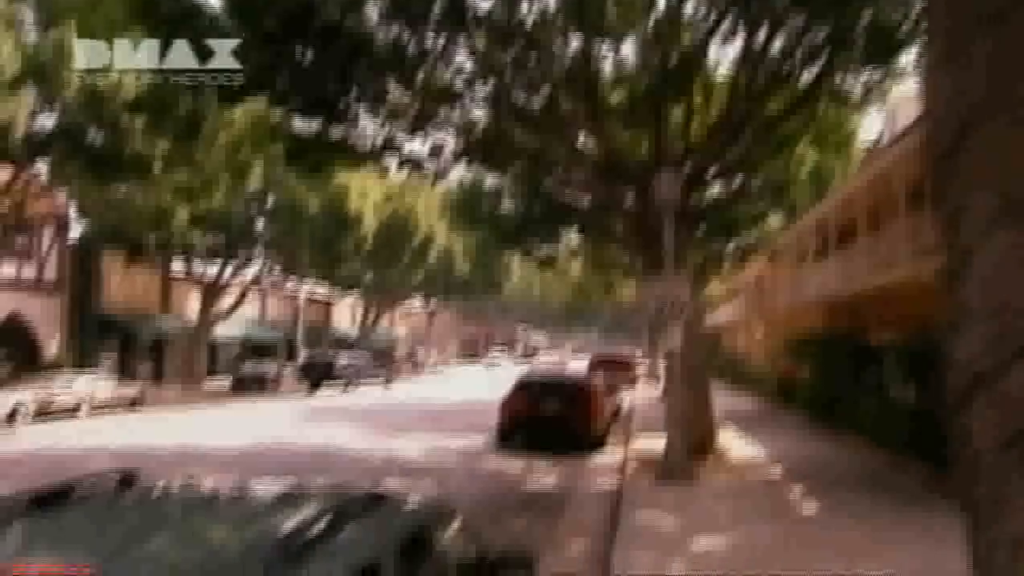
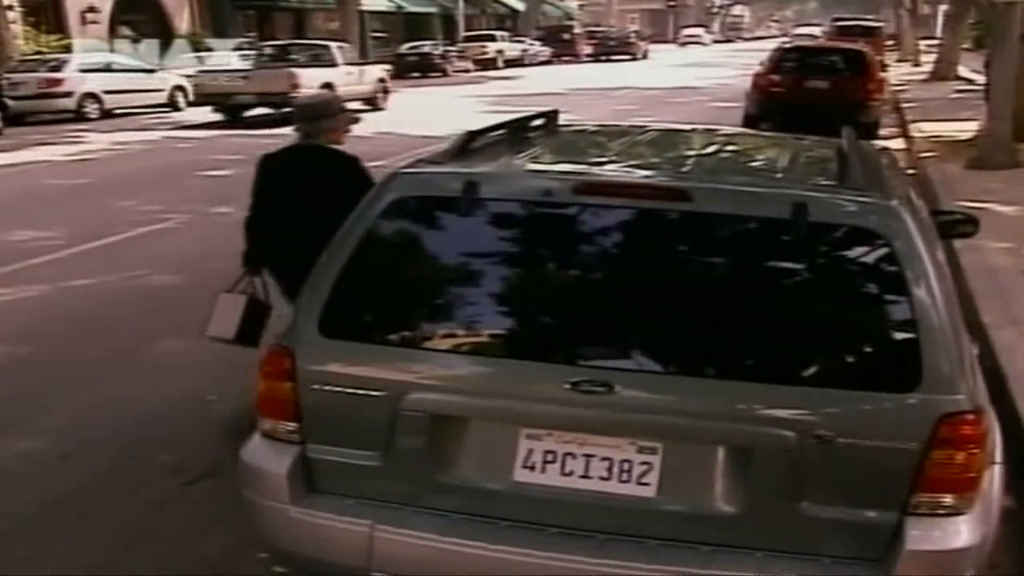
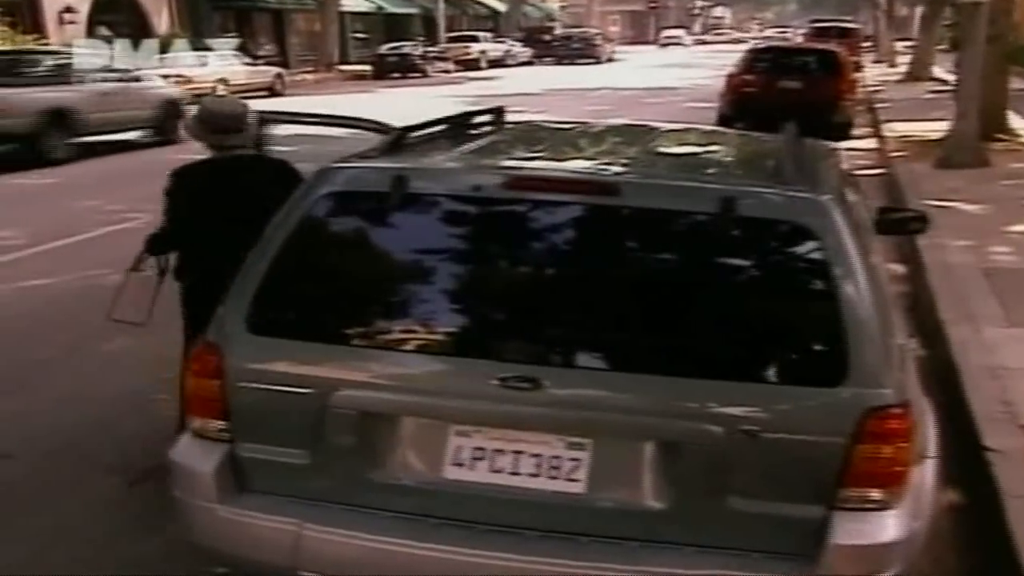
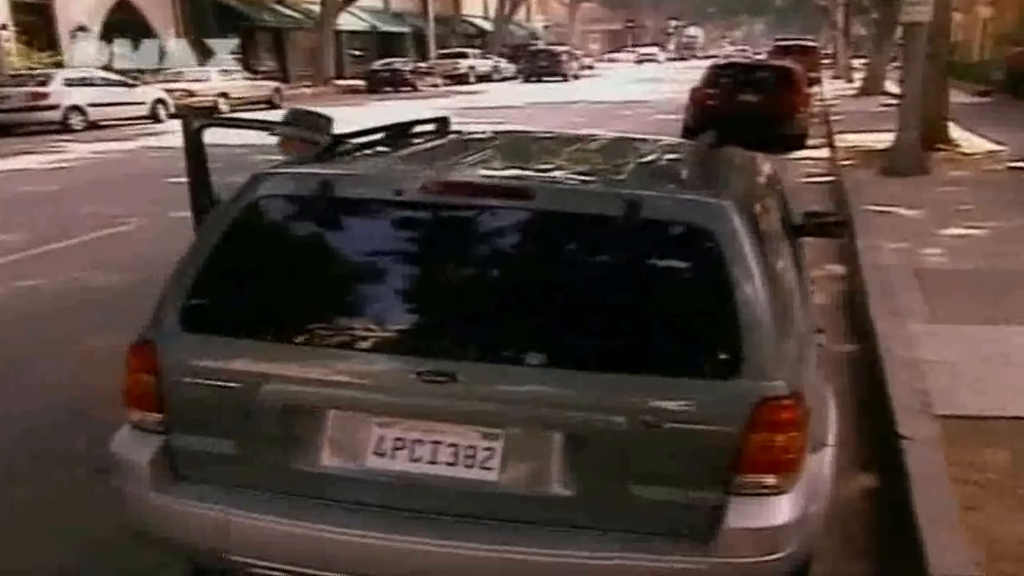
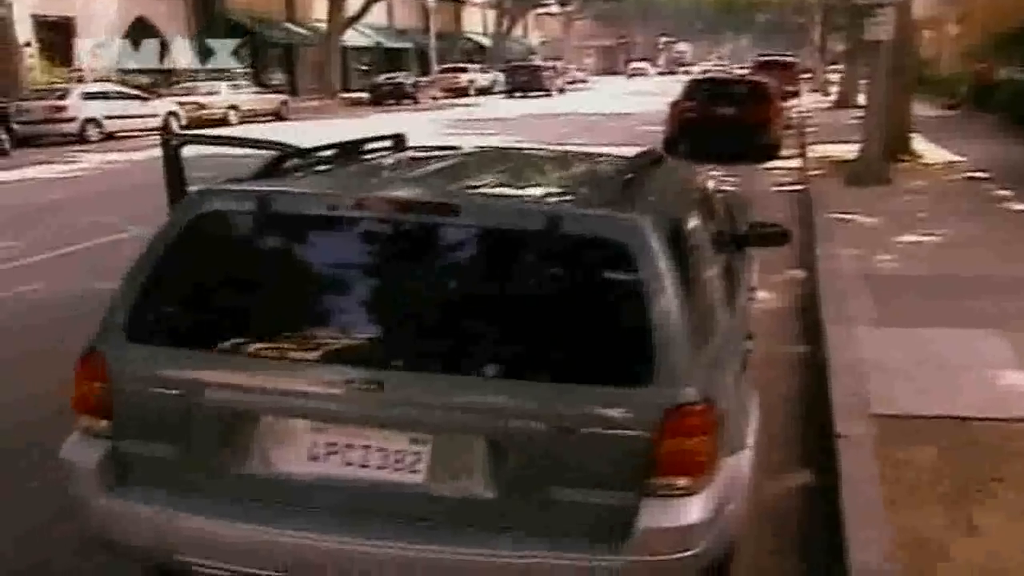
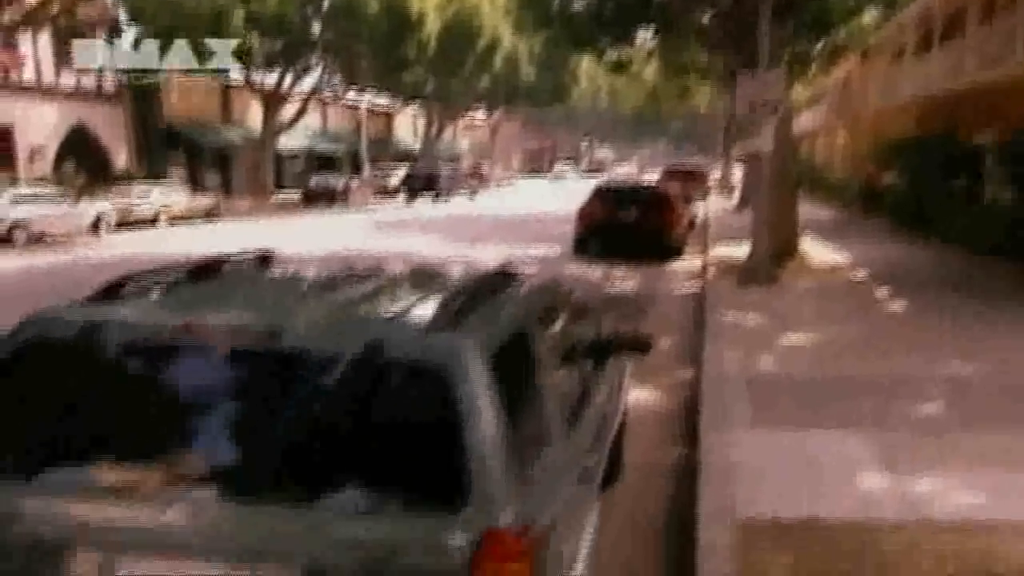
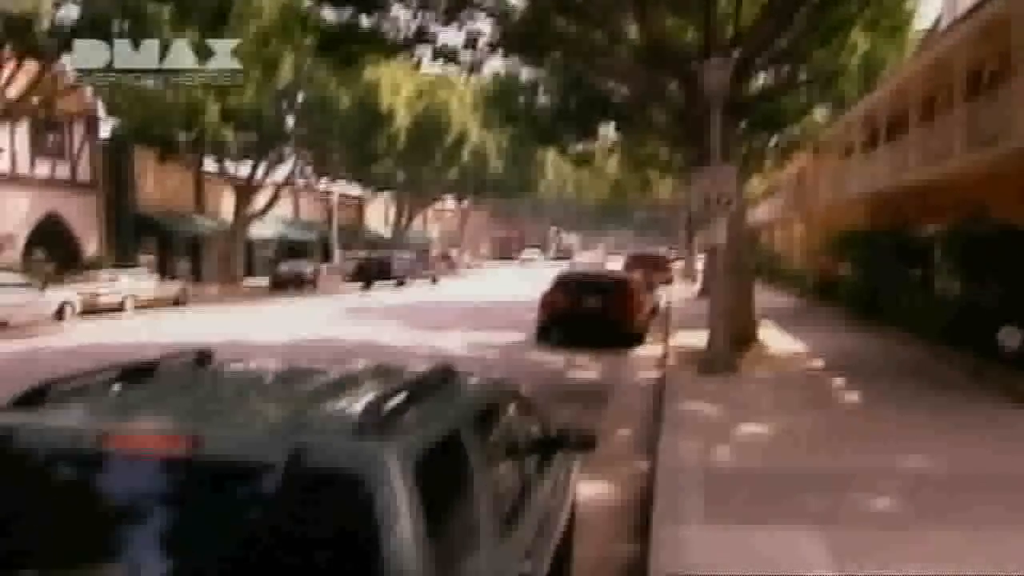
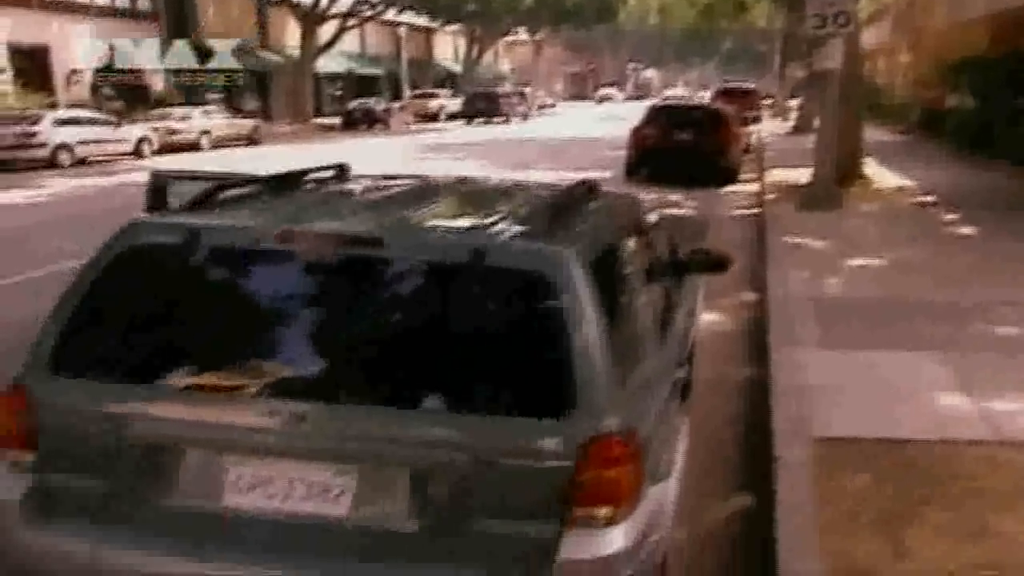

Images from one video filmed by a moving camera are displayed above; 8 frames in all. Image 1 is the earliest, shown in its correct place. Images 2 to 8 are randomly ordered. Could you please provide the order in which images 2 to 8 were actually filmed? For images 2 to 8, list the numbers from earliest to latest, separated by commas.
7, 6, 8, 5, 4, 3, 2
